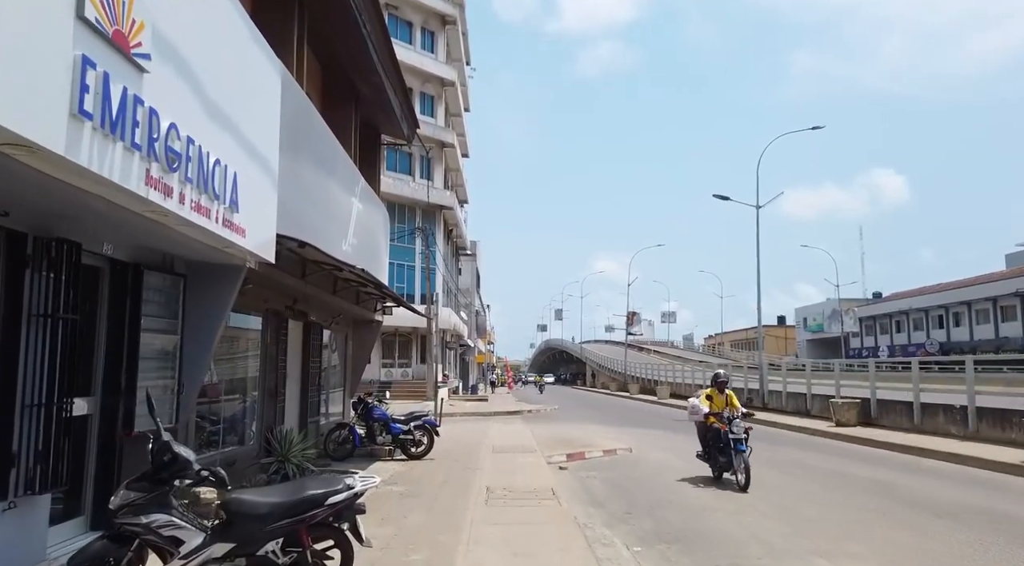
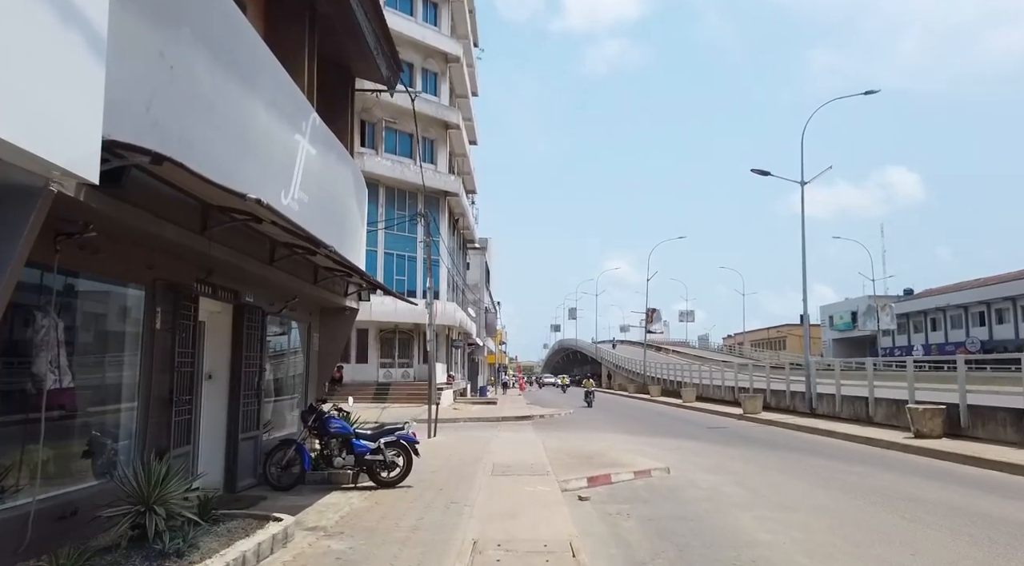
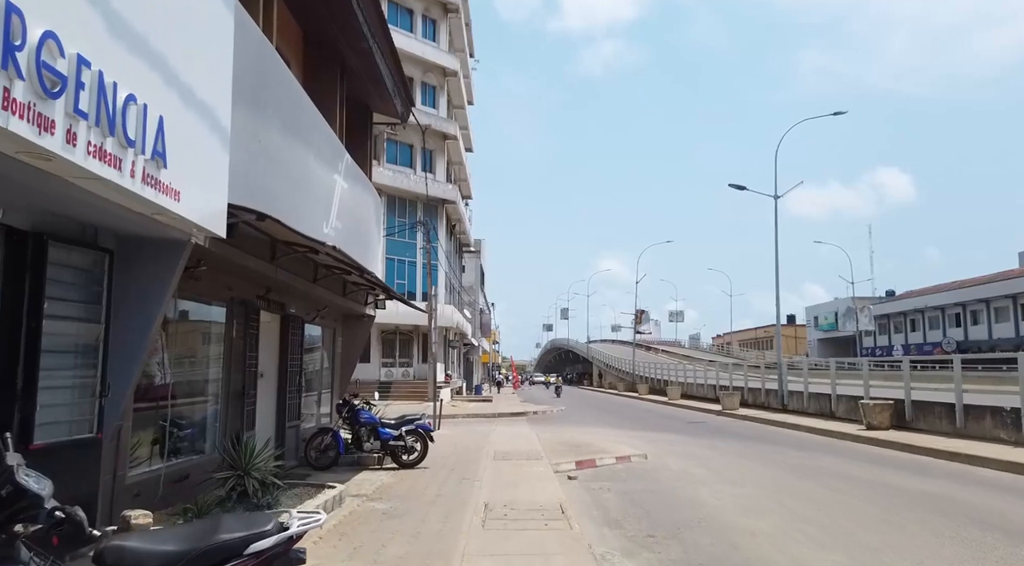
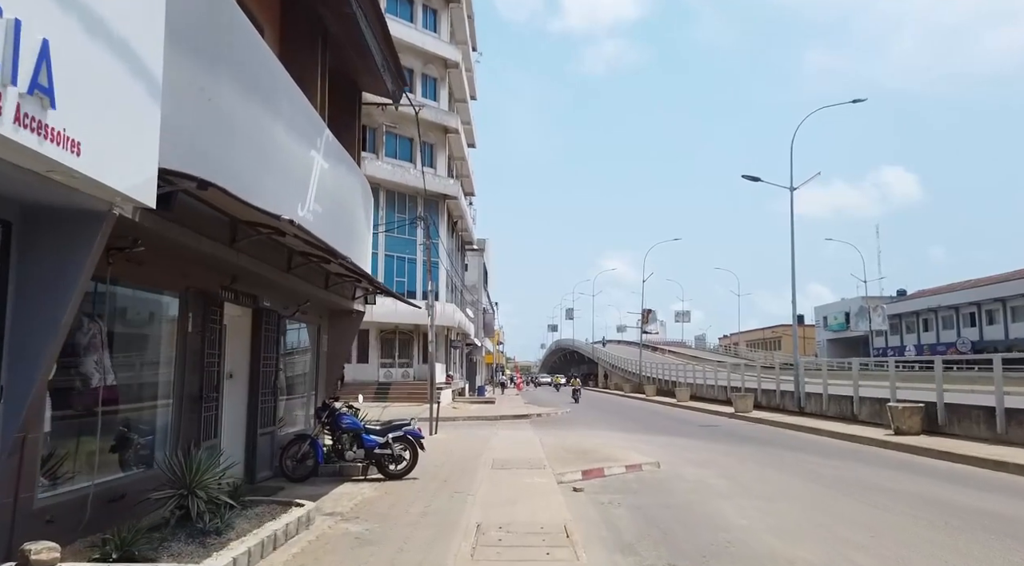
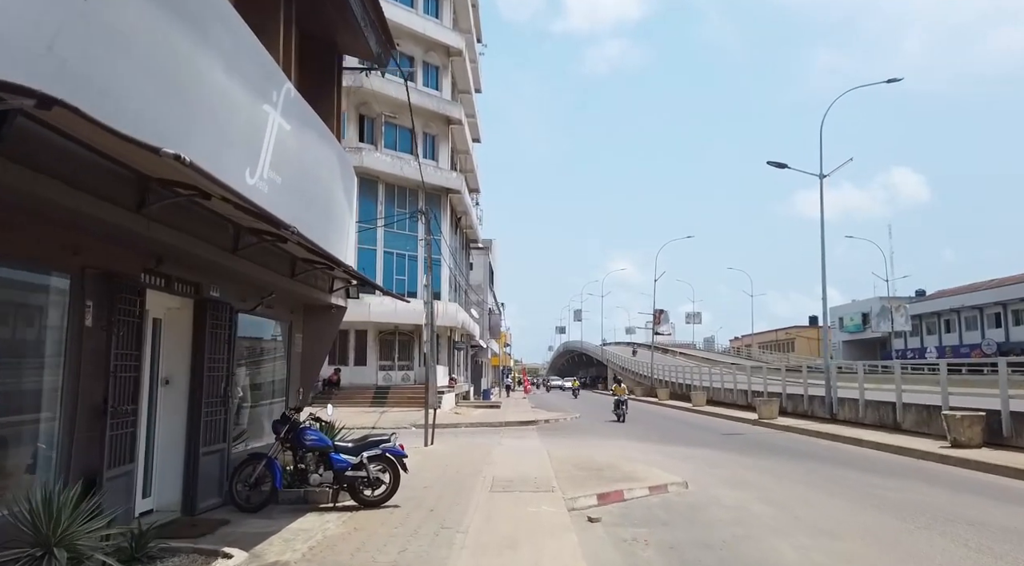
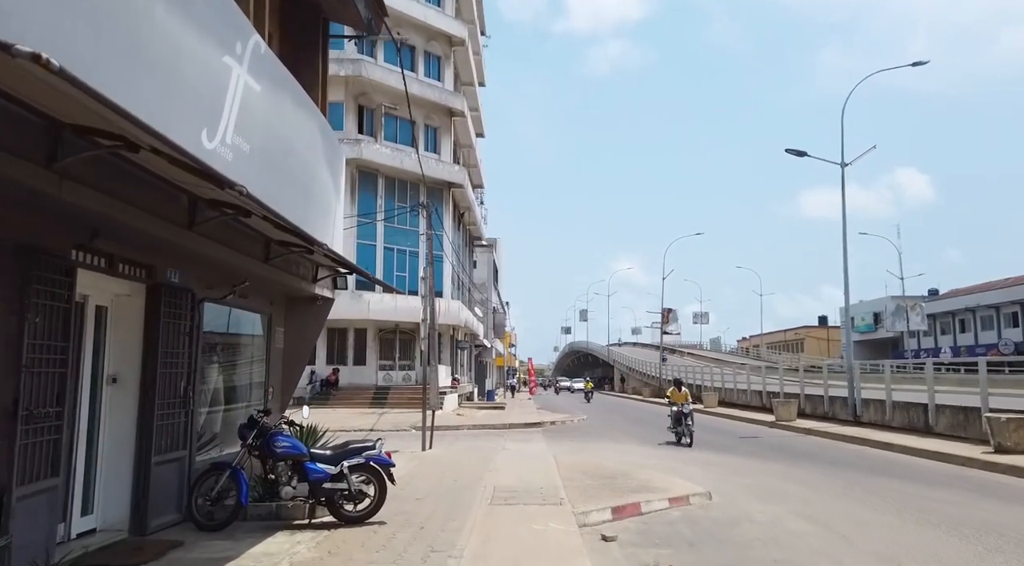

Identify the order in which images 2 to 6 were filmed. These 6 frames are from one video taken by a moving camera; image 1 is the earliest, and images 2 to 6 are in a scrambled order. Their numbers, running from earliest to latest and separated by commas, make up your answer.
3, 4, 2, 5, 6
